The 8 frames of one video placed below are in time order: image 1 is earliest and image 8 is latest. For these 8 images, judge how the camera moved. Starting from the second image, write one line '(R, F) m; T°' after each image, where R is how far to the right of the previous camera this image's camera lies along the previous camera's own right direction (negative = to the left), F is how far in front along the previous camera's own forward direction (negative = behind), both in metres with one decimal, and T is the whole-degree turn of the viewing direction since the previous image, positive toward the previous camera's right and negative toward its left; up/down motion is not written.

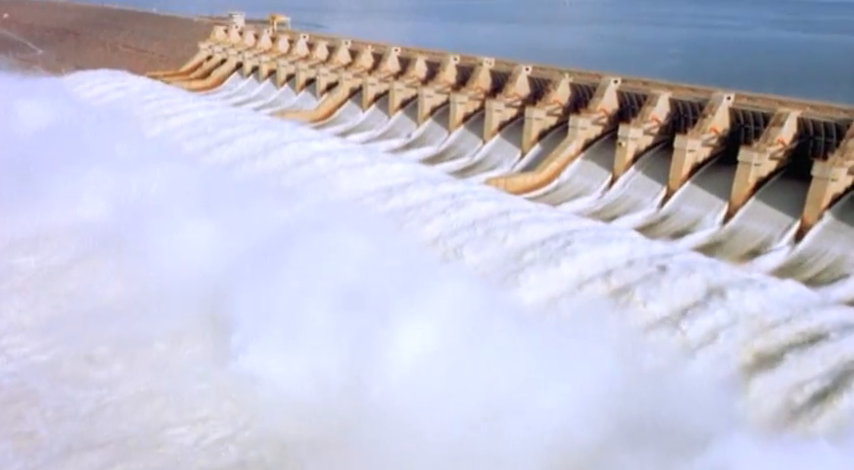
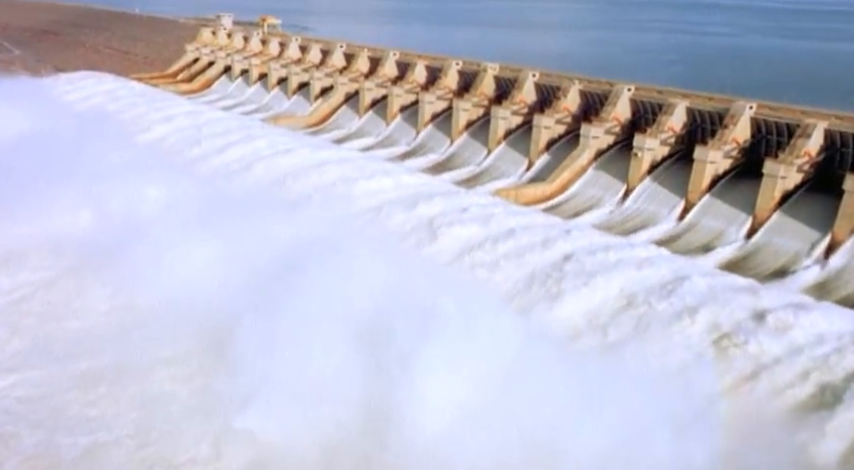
(-0.4, +0.5) m; +1°
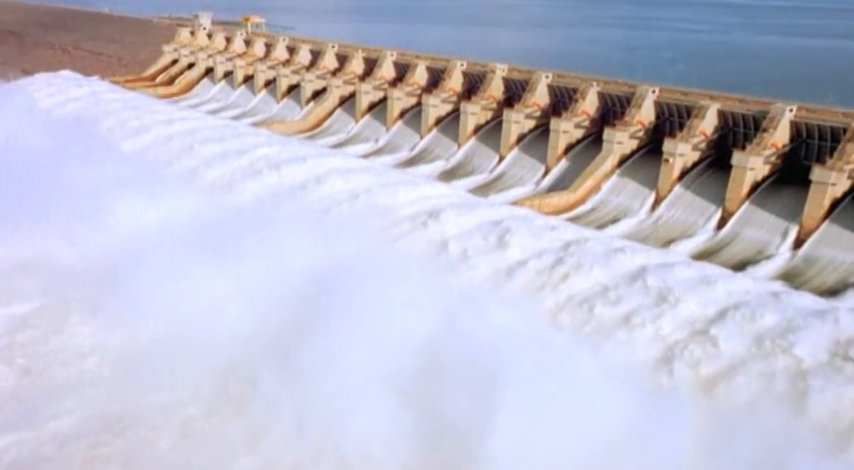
(-0.6, +0.7) m; +2°
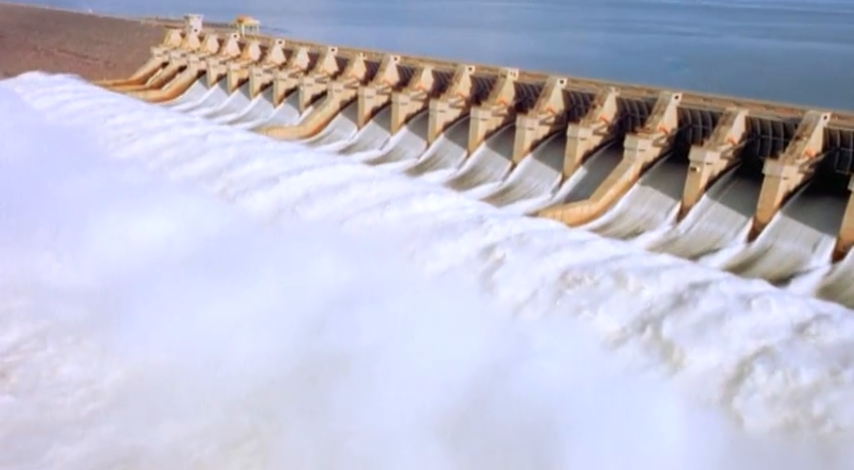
(-0.4, +0.4) m; +1°
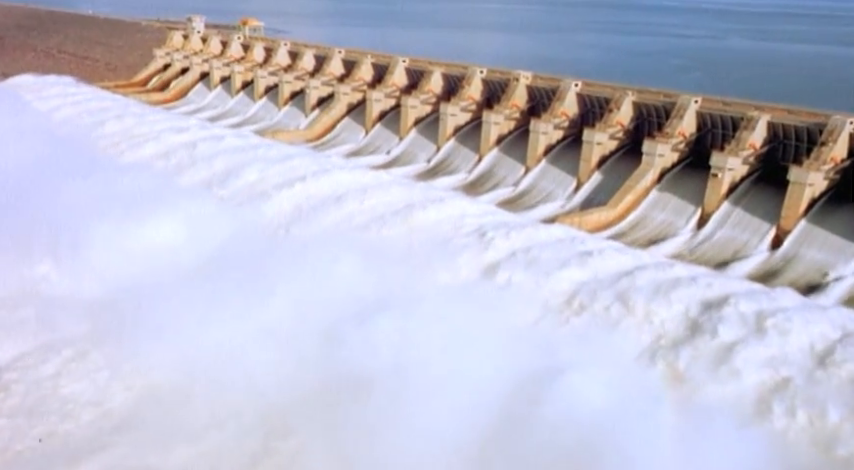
(-0.2, +0.2) m; 0°
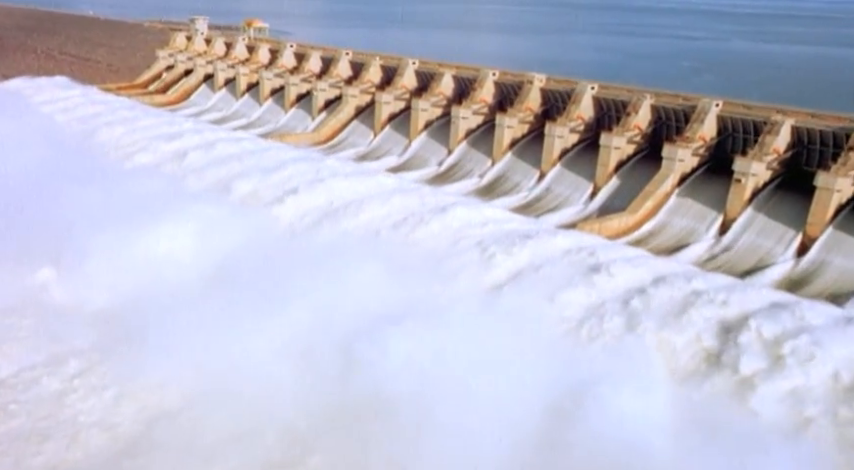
(-0.2, +0.2) m; 0°
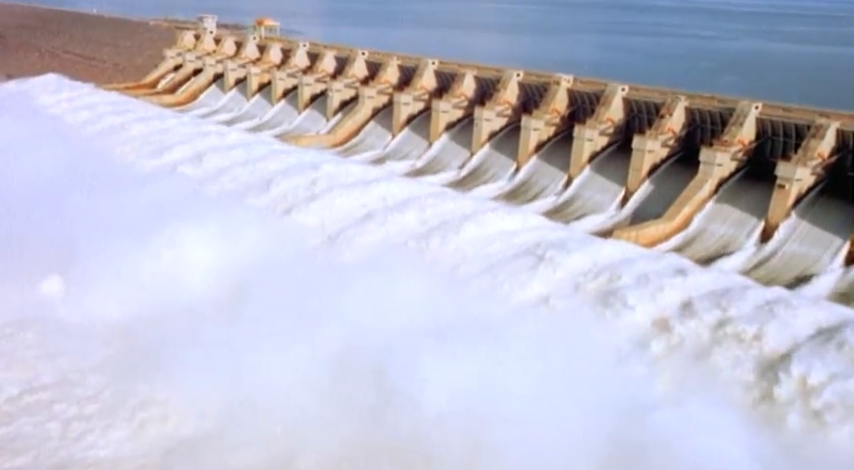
(-0.4, +0.3) m; 0°
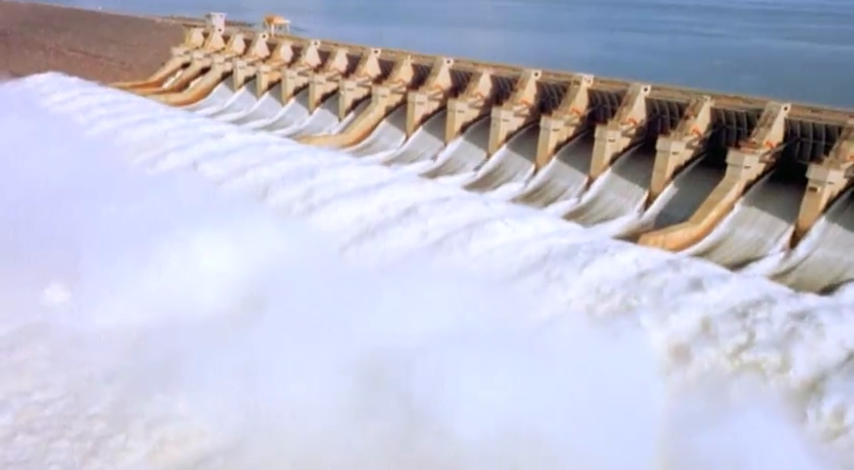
(-0.2, +0.2) m; 0°
